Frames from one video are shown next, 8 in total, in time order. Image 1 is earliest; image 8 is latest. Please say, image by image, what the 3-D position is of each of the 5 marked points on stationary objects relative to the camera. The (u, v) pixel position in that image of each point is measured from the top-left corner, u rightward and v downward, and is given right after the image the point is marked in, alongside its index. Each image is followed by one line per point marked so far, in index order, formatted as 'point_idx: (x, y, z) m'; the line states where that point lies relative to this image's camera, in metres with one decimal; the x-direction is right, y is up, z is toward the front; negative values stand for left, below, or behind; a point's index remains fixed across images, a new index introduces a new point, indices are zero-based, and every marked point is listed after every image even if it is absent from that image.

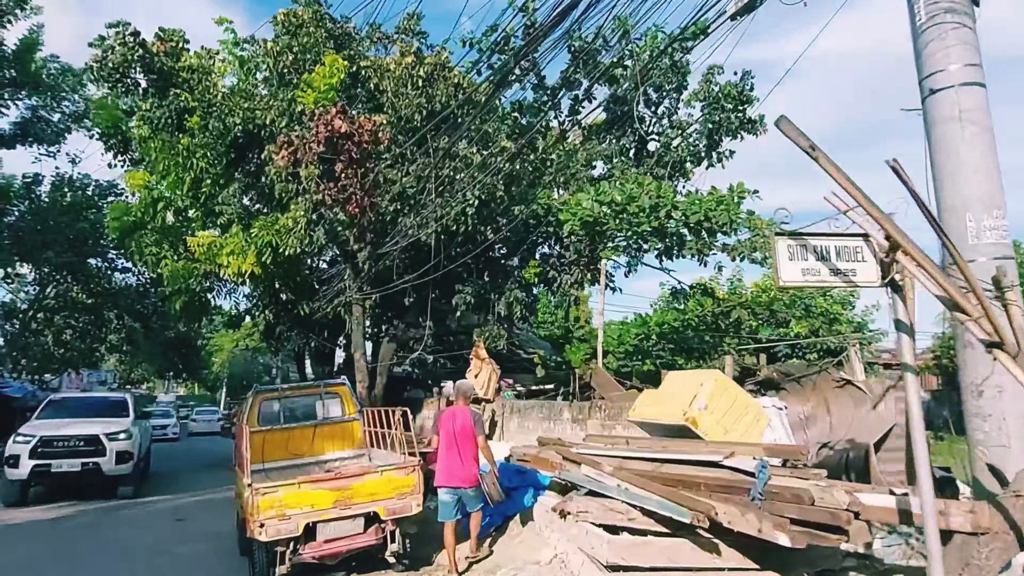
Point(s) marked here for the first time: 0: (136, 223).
0: (-7.2, +1.2, +14.1) m
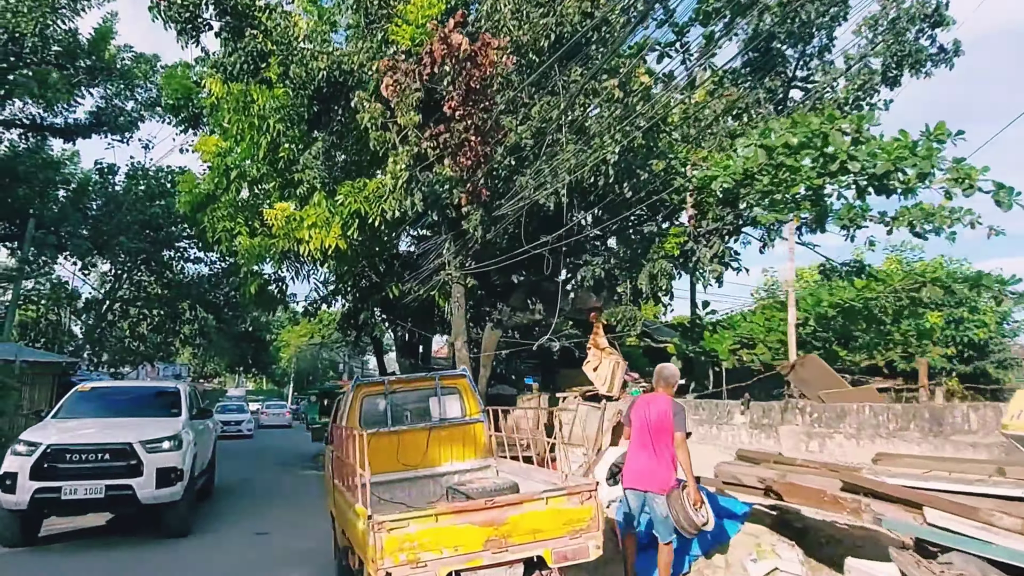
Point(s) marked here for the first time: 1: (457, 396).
0: (-5.1, +1.5, +12.4) m
1: (-0.5, -1.1, +7.4) m
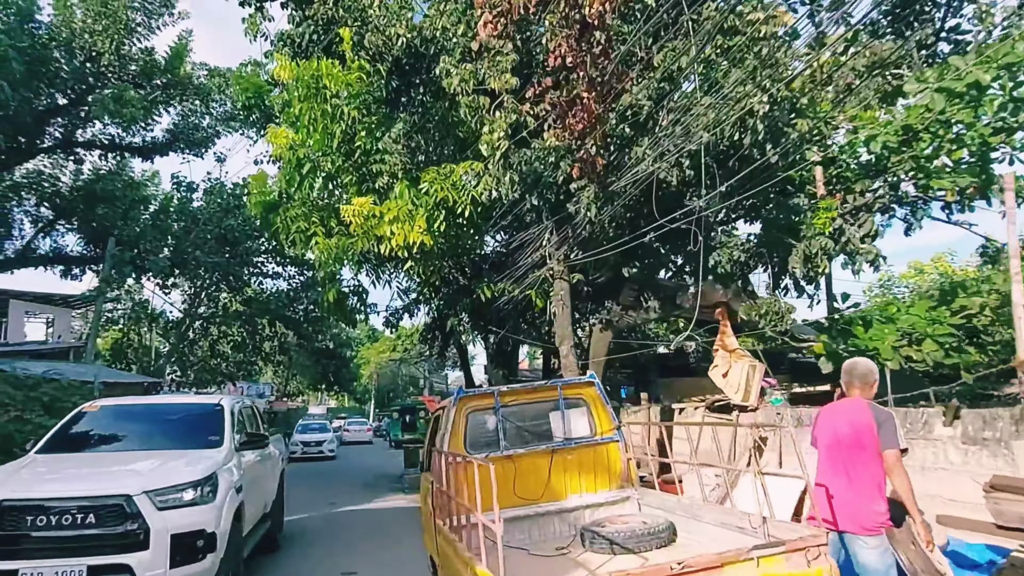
0: (-3.6, +1.4, +11.4) m
1: (+0.6, -1.0, +5.9) m
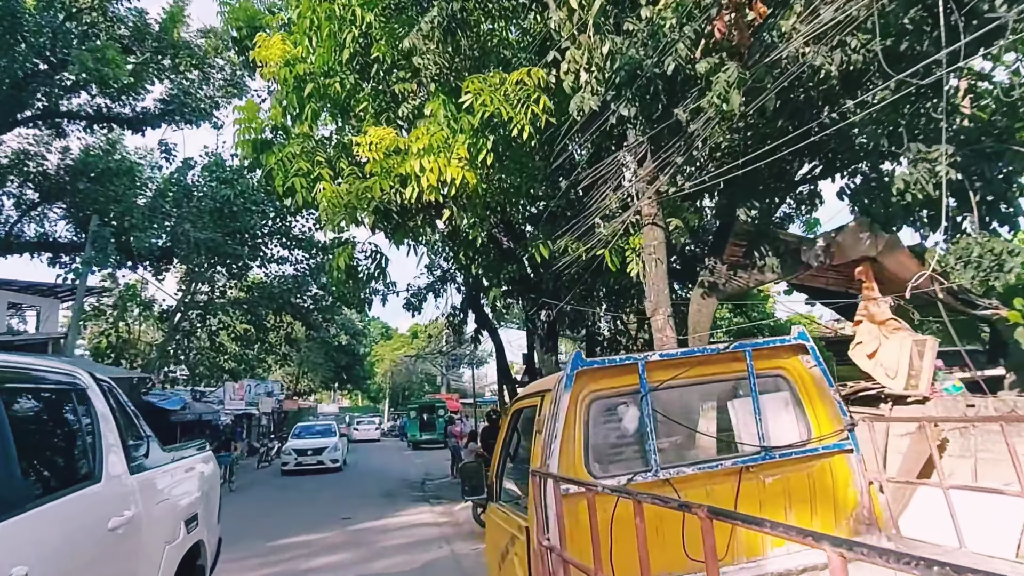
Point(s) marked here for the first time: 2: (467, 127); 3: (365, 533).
0: (-2.8, +1.9, +8.9) m
1: (+1.2, -0.5, +3.3) m
2: (-0.4, +1.6, +7.3) m
3: (-2.3, -3.8, +11.5) m
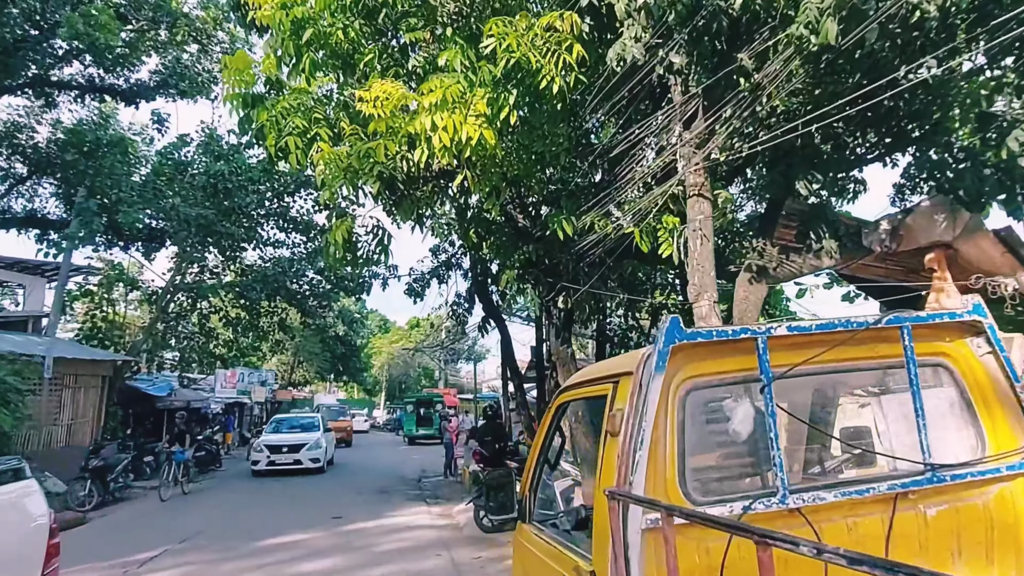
0: (-2.6, +2.1, +7.9) m
1: (+1.4, -0.3, +2.4) m
2: (-0.2, +1.8, +6.3) m
3: (-2.2, -3.5, +10.6) m
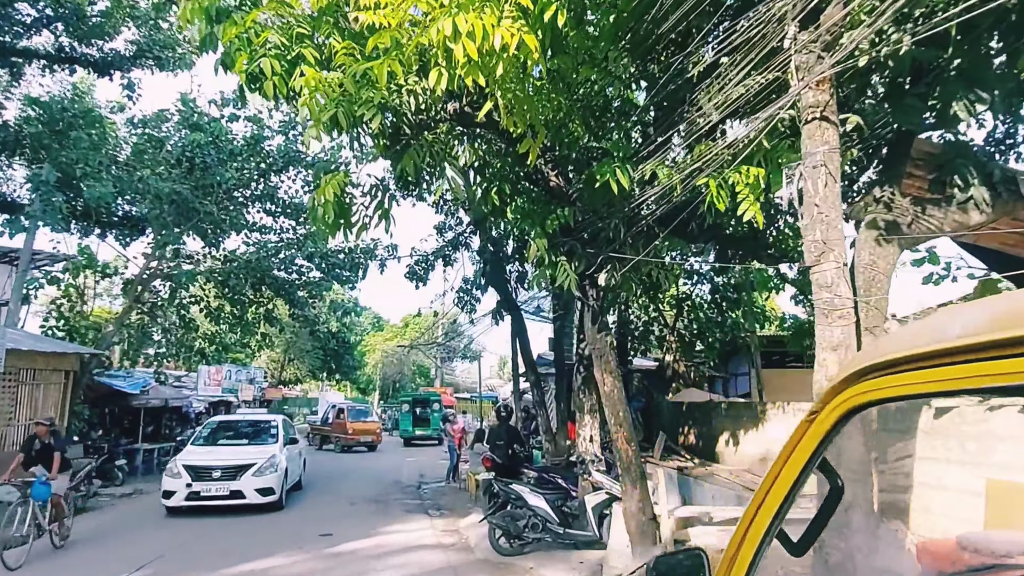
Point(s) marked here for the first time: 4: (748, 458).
0: (-2.3, +2.4, +6.2) m
1: (+1.8, -0.1, +0.7) m
2: (+0.1, +2.1, +4.6) m
3: (-2.0, -3.3, +8.9) m
4: (+3.3, -2.4, +10.3) m
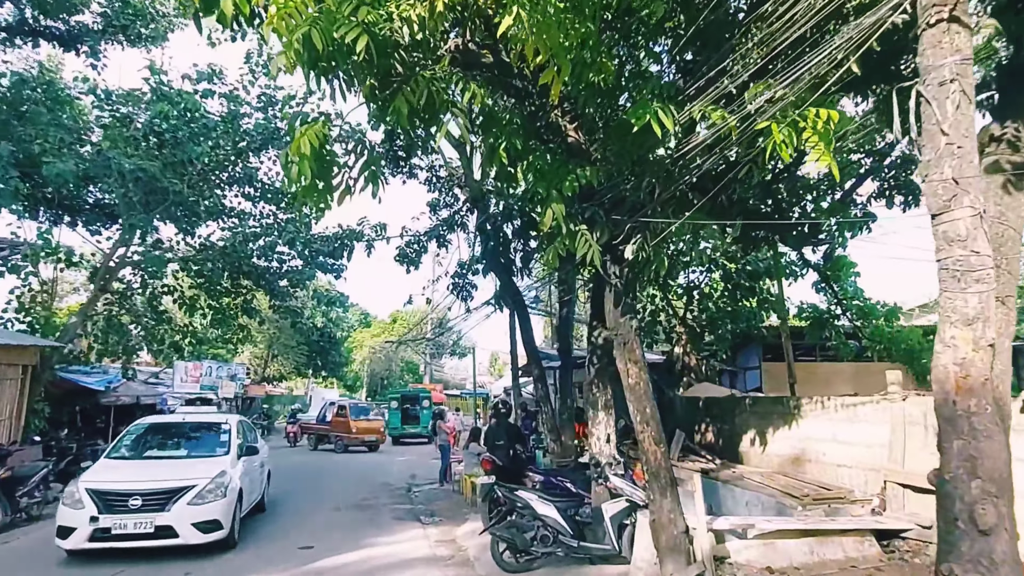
0: (-2.2, +2.6, +5.1) m
1: (+2.0, +0.1, -0.4) m
2: (+0.3, +2.3, +3.5) m
3: (-1.9, -3.1, +7.8) m
4: (+3.3, -2.2, +9.3) m
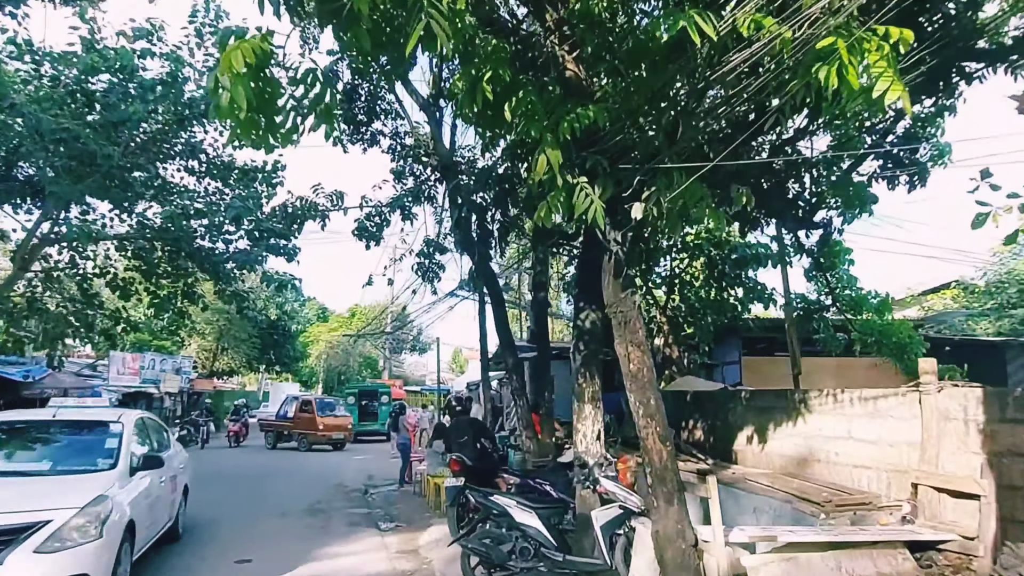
0: (-2.2, +2.9, +3.9) m
1: (+2.2, +0.3, -1.4) m
2: (+0.3, +2.5, +2.4) m
3: (-2.1, -2.8, +6.6) m
4: (+3.0, -1.9, +8.4) m
